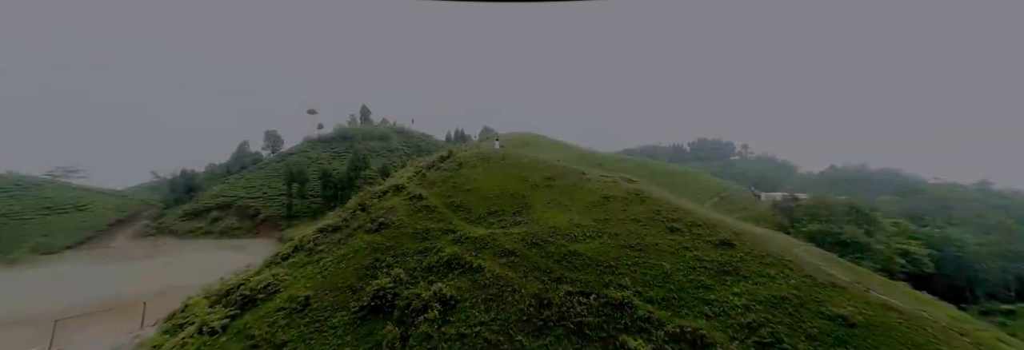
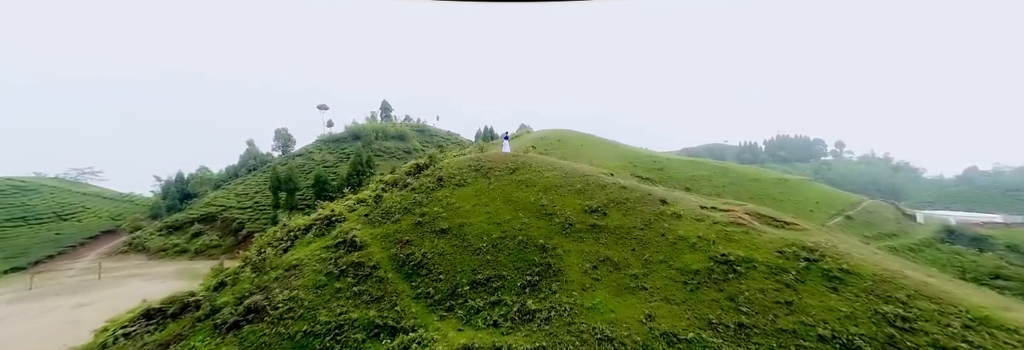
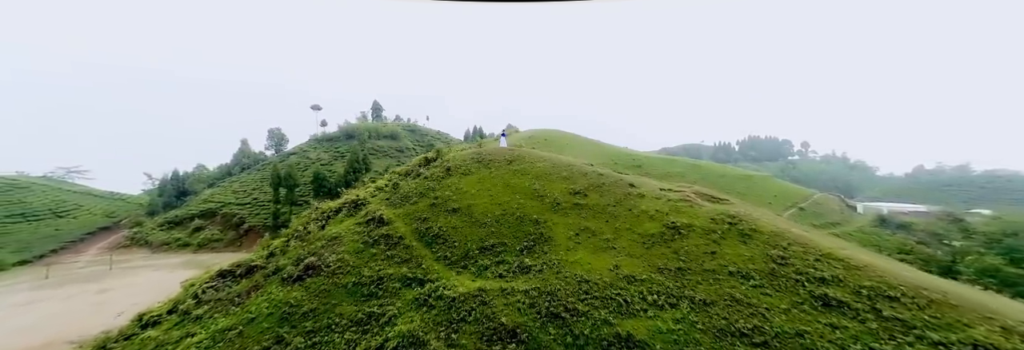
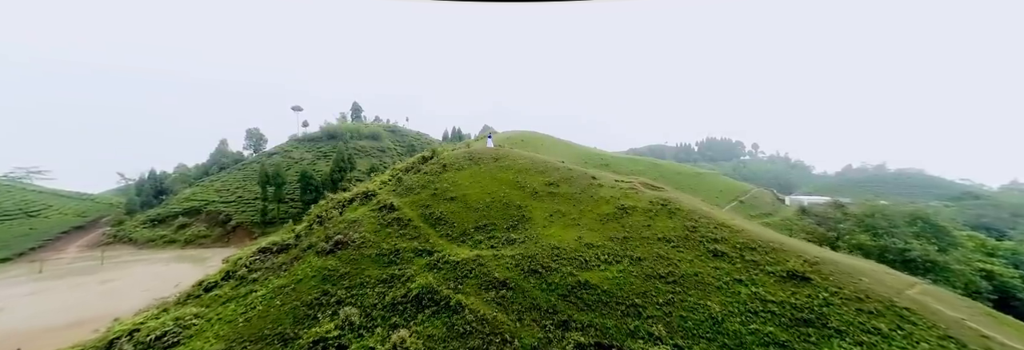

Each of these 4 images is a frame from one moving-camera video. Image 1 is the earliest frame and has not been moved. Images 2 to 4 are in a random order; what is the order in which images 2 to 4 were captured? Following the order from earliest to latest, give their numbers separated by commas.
4, 3, 2
